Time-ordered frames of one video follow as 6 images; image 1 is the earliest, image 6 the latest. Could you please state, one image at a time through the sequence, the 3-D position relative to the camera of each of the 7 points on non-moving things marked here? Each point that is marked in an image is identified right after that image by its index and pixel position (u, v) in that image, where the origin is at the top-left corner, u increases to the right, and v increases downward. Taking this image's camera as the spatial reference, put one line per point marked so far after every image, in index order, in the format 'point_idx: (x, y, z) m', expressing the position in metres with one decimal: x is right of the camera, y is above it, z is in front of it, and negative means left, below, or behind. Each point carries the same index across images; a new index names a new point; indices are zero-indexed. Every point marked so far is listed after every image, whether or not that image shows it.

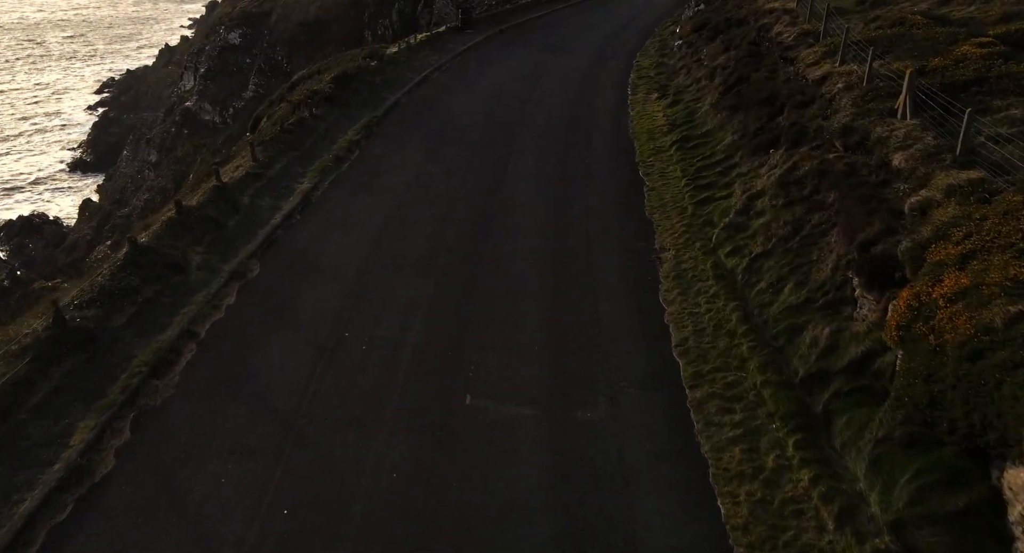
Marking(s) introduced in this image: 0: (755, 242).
0: (+4.9, +0.7, +17.1) m
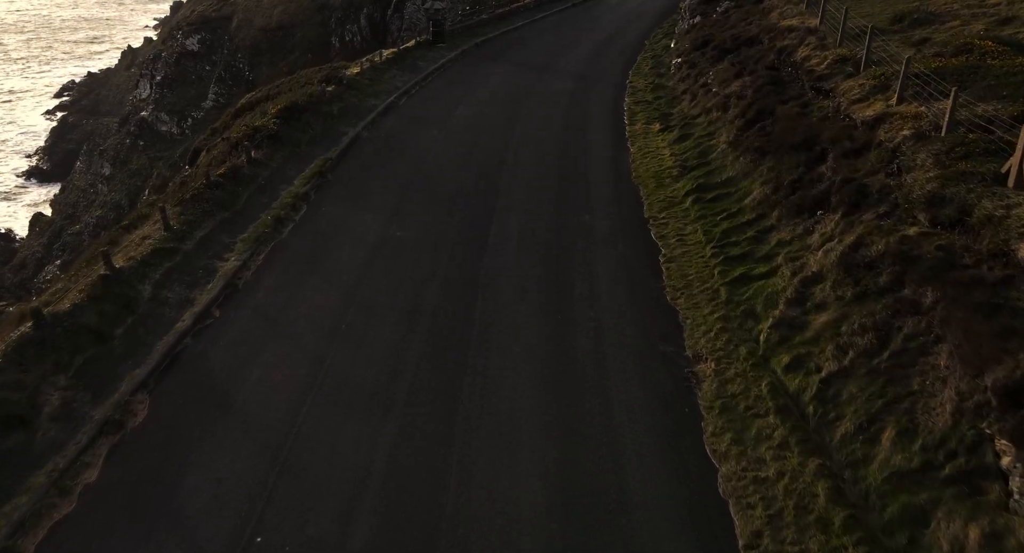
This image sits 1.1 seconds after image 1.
0: (+4.7, -1.1, +12.9) m
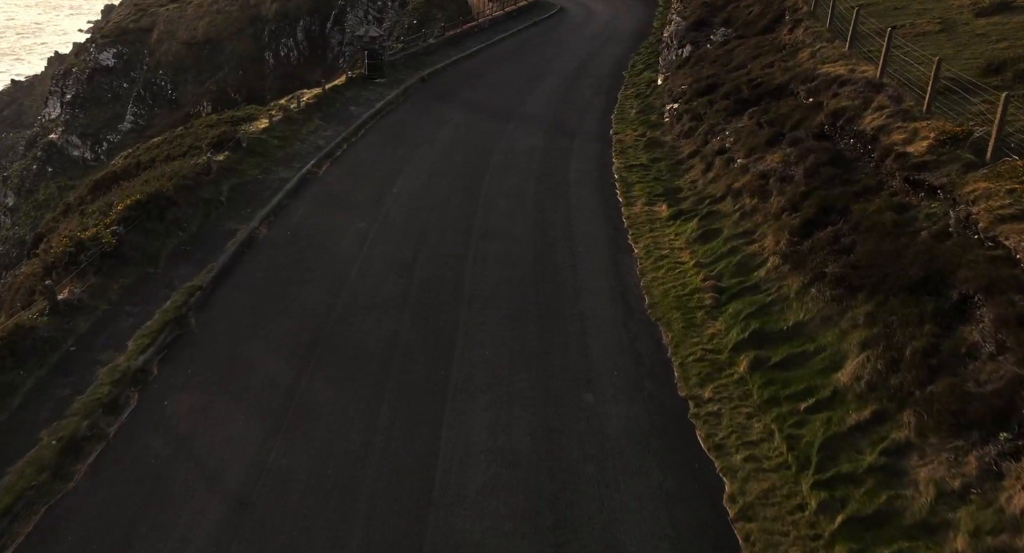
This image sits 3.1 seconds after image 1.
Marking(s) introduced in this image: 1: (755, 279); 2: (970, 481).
0: (+4.6, -4.3, +5.8) m
1: (+4.6, 0.0, +16.0) m
2: (+5.2, -2.3, +9.7) m
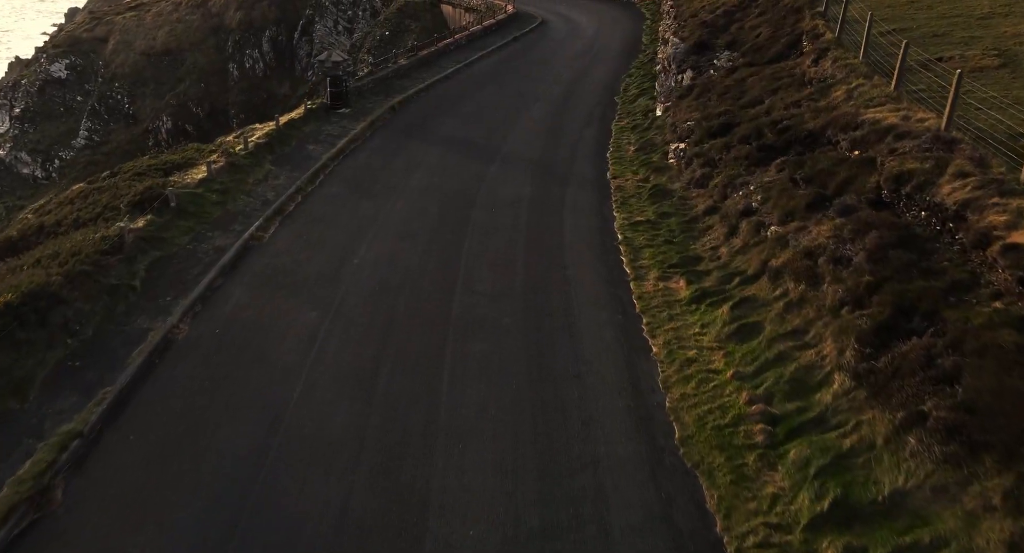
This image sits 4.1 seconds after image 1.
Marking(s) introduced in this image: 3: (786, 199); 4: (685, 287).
0: (+4.8, -6.1, +2.0) m
1: (+4.5, -1.9, +12.3) m
2: (+5.3, -4.1, +6.0) m
3: (+5.8, +1.6, +17.9) m
4: (+3.6, -0.2, +17.5) m
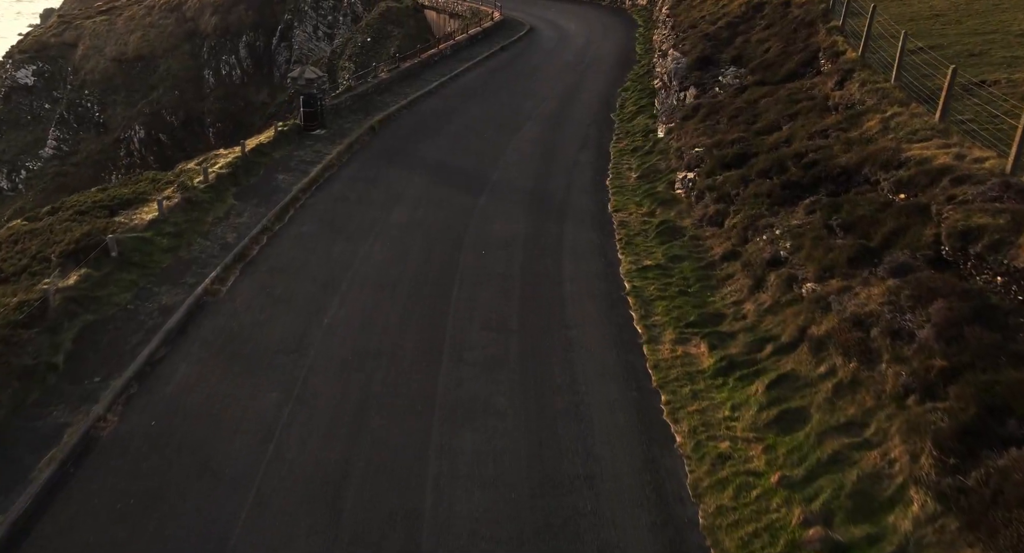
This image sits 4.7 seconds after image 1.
0: (+5.0, -7.2, -0.4) m
1: (+4.5, -3.0, +9.9) m
2: (+5.4, -5.3, +3.6) m
3: (+5.7, +0.5, +15.5) m
4: (+3.5, -1.4, +15.1) m
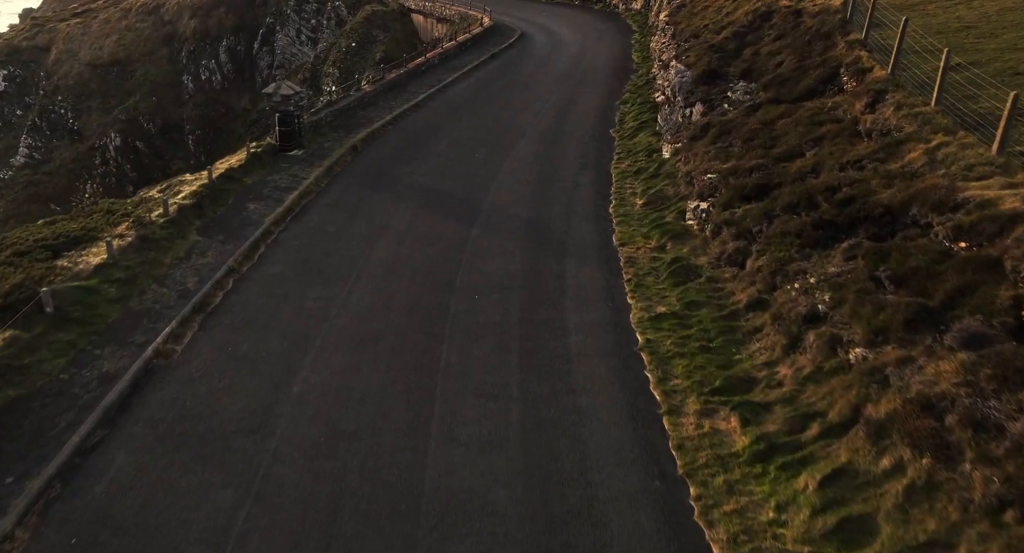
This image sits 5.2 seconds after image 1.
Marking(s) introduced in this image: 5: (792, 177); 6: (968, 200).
0: (+5.3, -8.2, -2.5) m
1: (+4.6, -4.0, +7.7) m
2: (+5.6, -6.2, +1.4) m
3: (+5.7, -0.5, +13.3) m
4: (+3.5, -2.3, +12.9) m
5: (+6.2, +2.2, +18.6) m
6: (+7.5, +1.2, +13.8) m
